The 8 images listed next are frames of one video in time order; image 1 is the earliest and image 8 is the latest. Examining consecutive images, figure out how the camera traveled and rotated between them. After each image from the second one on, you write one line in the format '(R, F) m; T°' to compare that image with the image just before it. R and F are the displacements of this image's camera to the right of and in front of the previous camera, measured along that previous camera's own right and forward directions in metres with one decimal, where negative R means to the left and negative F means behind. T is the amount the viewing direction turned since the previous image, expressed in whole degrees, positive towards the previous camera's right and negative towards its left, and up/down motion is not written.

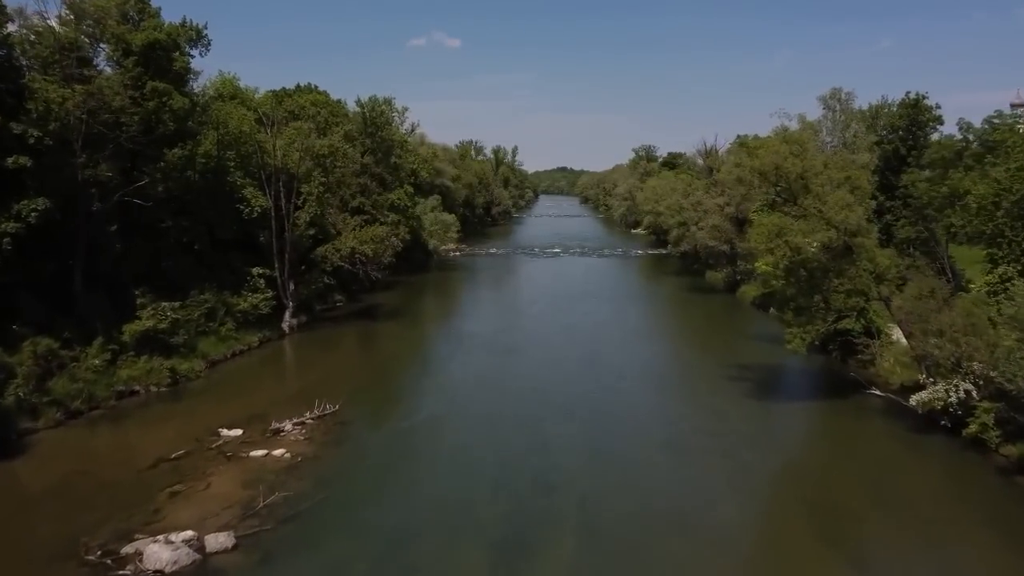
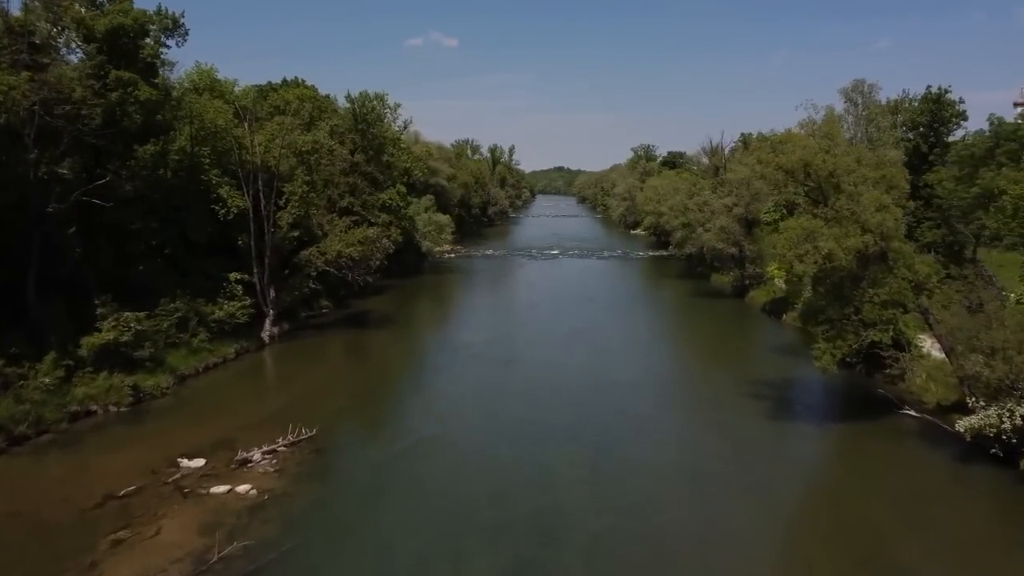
(0.0, +2.4) m; 0°
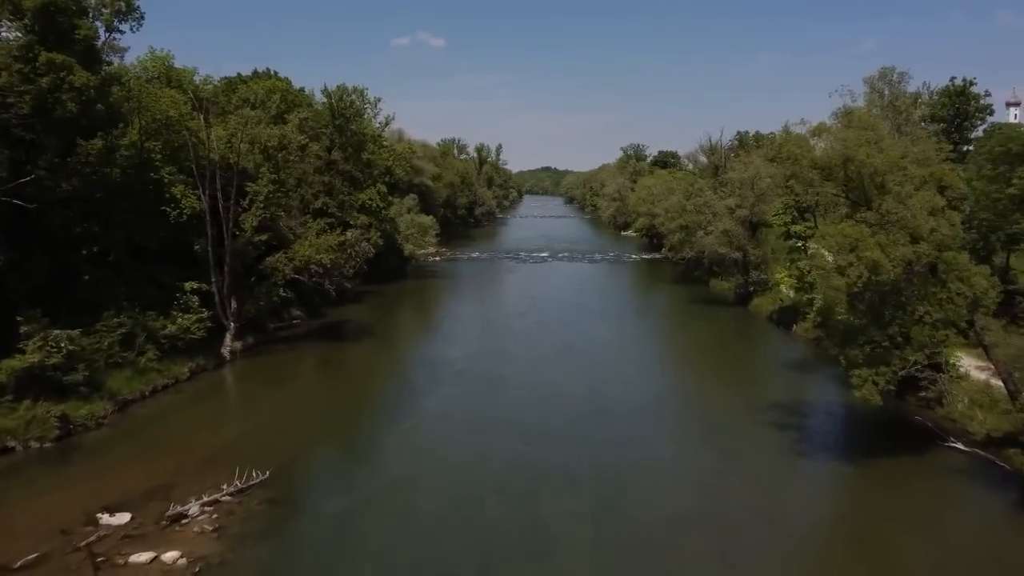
(-0.1, +3.2) m; +1°
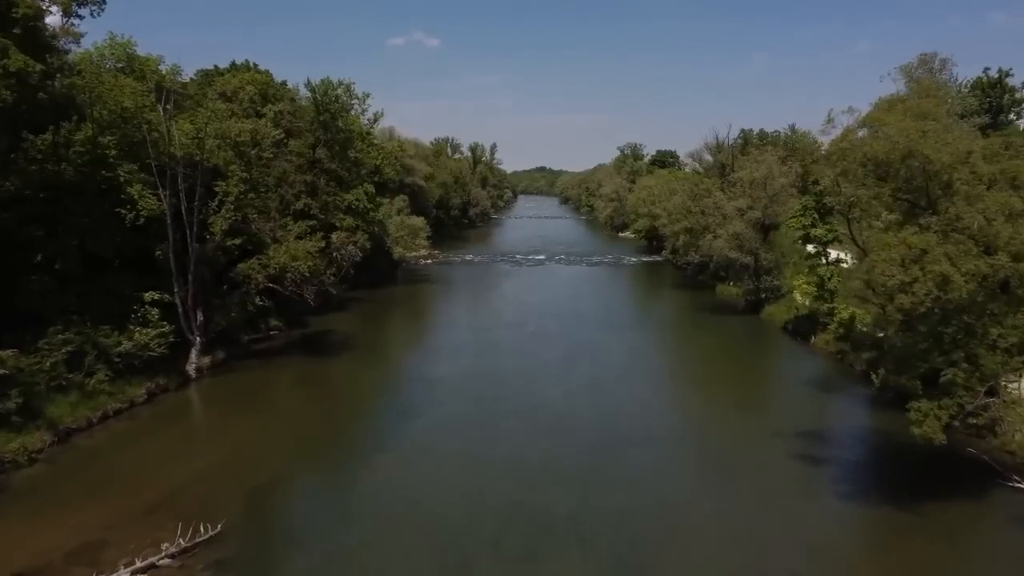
(-0.1, +2.8) m; 0°
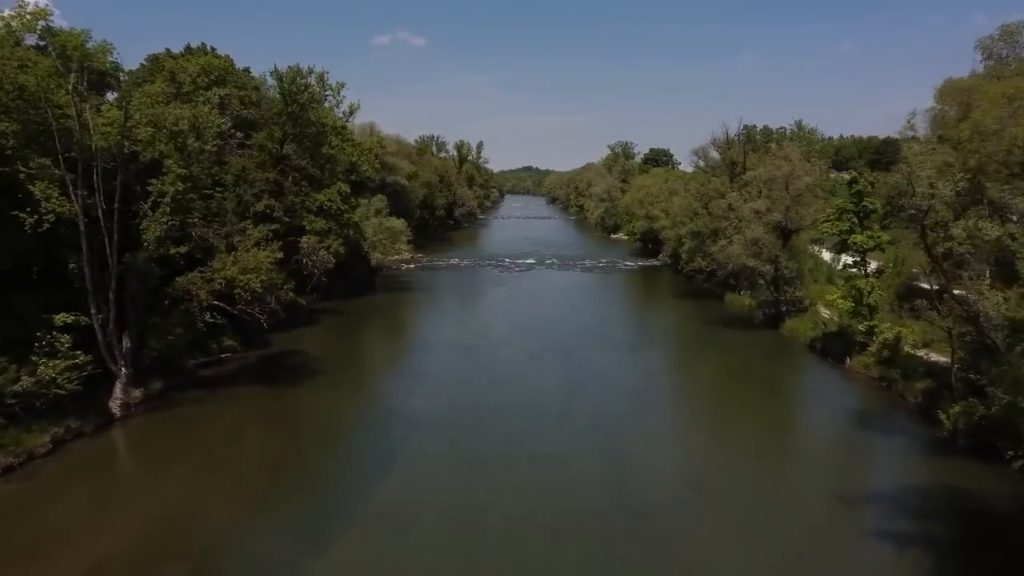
(-0.2, +4.6) m; +1°
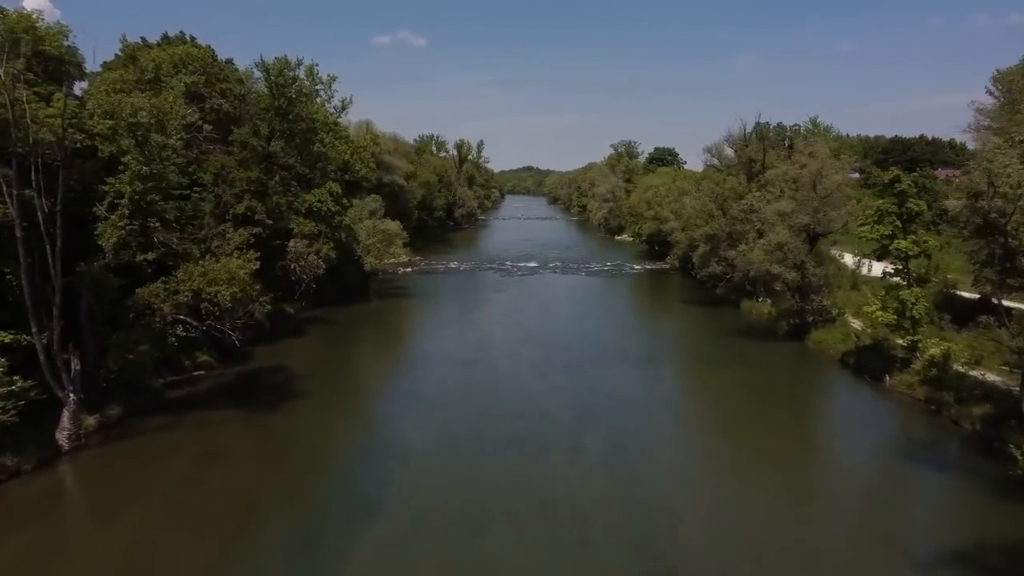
(-0.1, +2.8) m; 0°
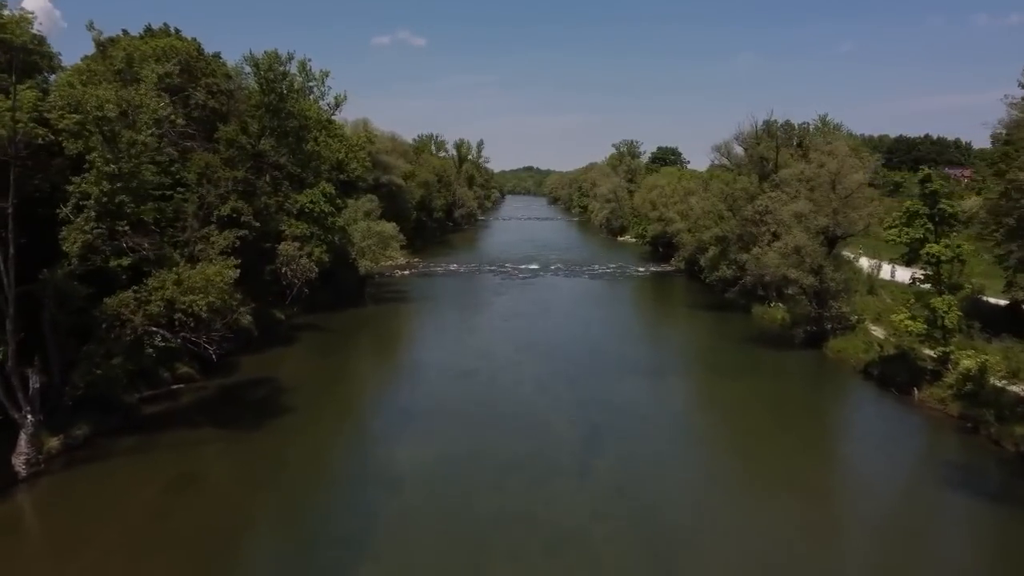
(0.0, +1.8) m; 0°
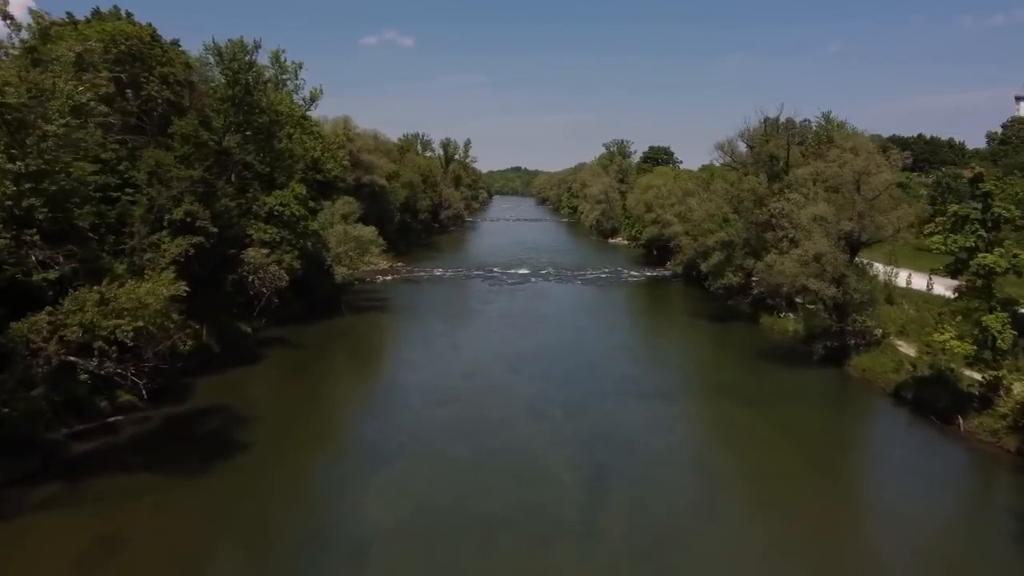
(-0.1, +3.2) m; +1°
